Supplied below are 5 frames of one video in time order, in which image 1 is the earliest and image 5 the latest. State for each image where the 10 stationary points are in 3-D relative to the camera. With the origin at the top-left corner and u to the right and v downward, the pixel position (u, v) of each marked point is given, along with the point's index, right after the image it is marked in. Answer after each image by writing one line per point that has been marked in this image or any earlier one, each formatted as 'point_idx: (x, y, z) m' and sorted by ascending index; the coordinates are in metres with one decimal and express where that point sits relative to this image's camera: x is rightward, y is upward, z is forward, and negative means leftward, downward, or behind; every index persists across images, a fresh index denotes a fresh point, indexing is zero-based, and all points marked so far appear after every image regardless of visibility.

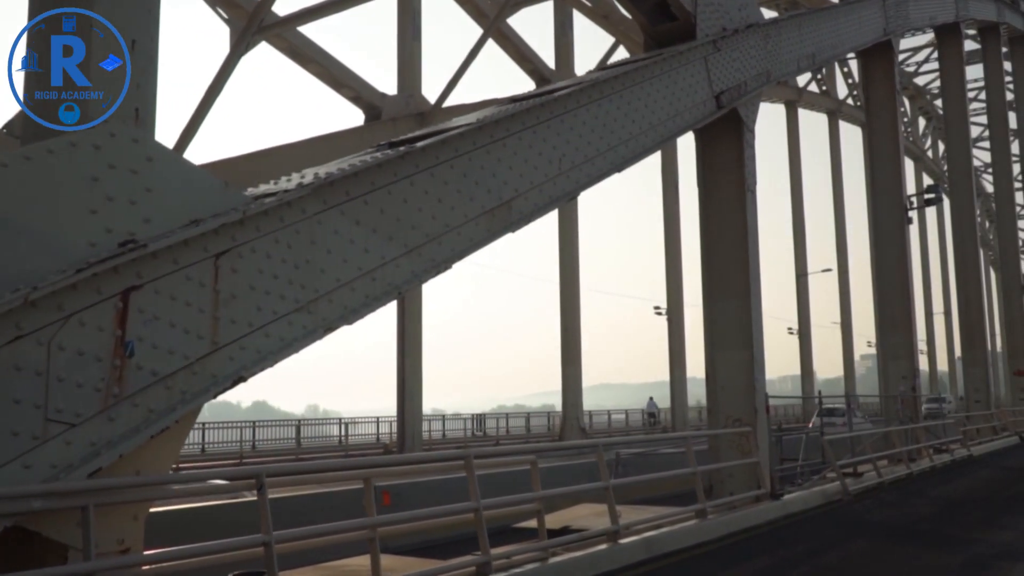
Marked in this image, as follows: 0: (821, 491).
0: (+4.4, -2.9, +13.1) m
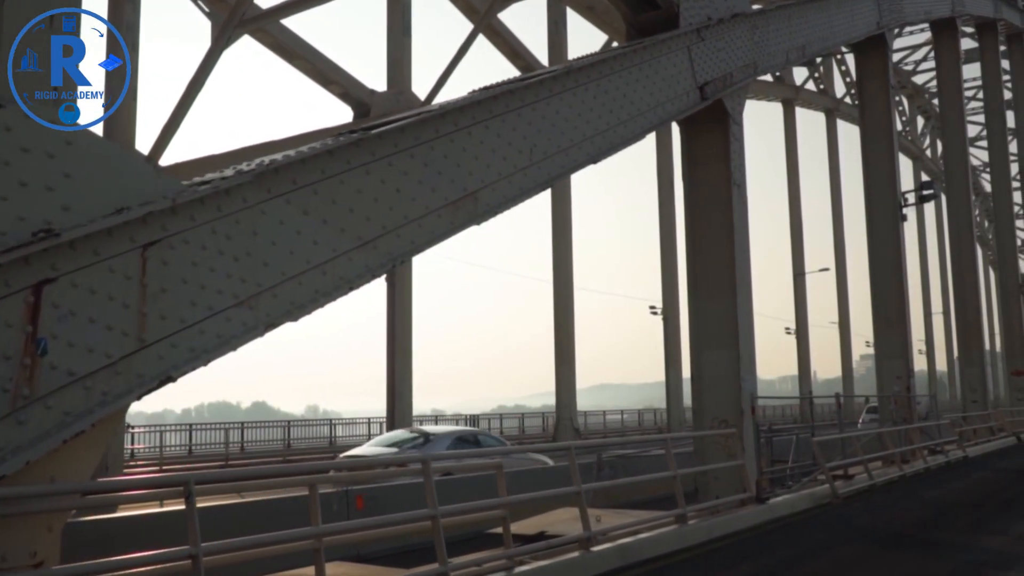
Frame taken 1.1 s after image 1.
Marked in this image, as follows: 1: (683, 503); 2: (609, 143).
0: (+4.1, -2.9, +12.7) m
1: (+1.8, -2.2, +9.5) m
2: (+1.0, +1.5, +9.5) m
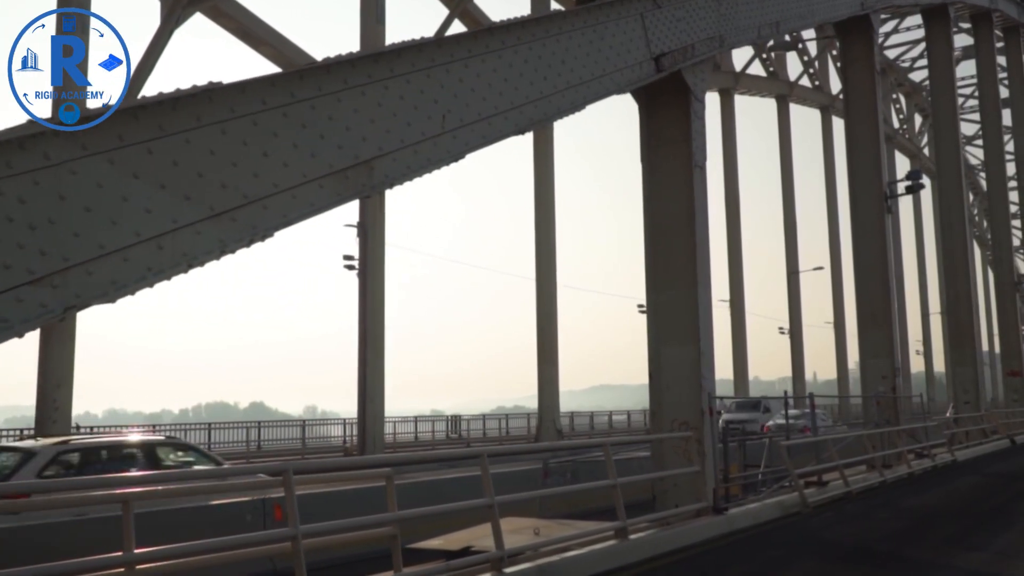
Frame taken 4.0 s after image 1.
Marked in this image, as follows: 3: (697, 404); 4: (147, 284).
0: (+3.4, -2.8, +11.8) m
1: (+1.0, -2.1, +8.5) m
2: (+0.3, +1.6, +8.5) m
3: (+2.3, -1.4, +11.2) m
4: (-2.0, 0.0, +5.1) m
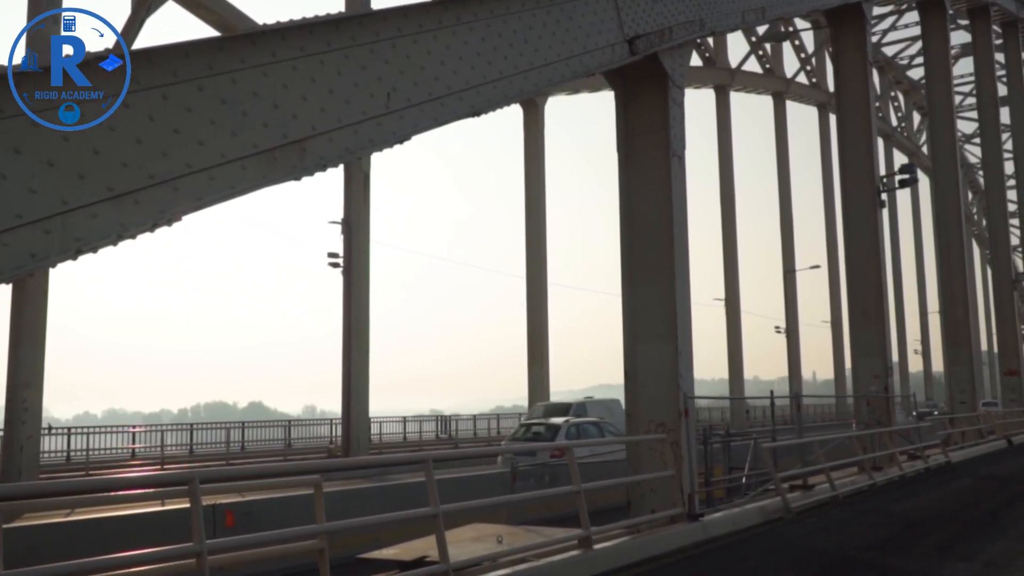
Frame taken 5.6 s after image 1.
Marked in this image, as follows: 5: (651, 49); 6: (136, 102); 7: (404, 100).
0: (+3.0, -2.7, +11.2) m
1: (+0.7, -2.1, +8.0) m
2: (-0.1, +1.7, +8.0) m
3: (+1.9, -1.4, +10.7) m
4: (-2.4, +0.1, +4.6) m
5: (+1.6, +2.7, +10.5) m
6: (-2.1, +1.0, +5.1) m
7: (-0.8, +1.4, +6.9) m
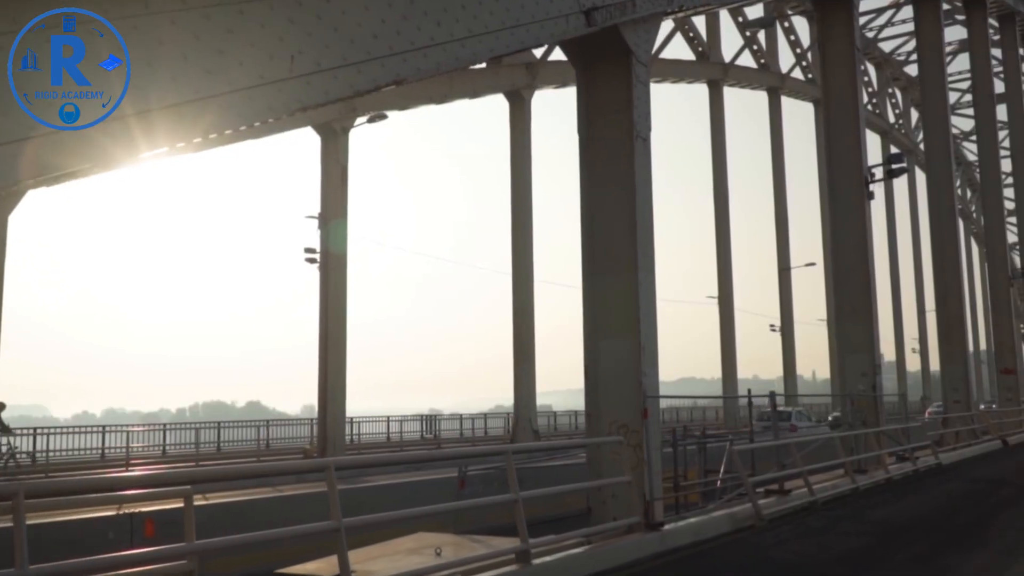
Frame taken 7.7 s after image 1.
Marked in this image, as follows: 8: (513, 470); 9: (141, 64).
0: (+2.5, -2.6, +10.5) m
1: (+0.1, -2.0, +7.2) m
2: (-0.6, +1.8, +7.3) m
3: (+1.3, -1.3, +9.9) m
4: (-2.9, +0.2, +3.8) m
5: (+1.0, +2.8, +9.7) m
6: (-2.6, +1.1, +4.4) m
7: (-1.4, +1.5, +6.2) m
8: (0.0, -1.5, +7.4) m
9: (-2.2, +1.3, +5.0) m
